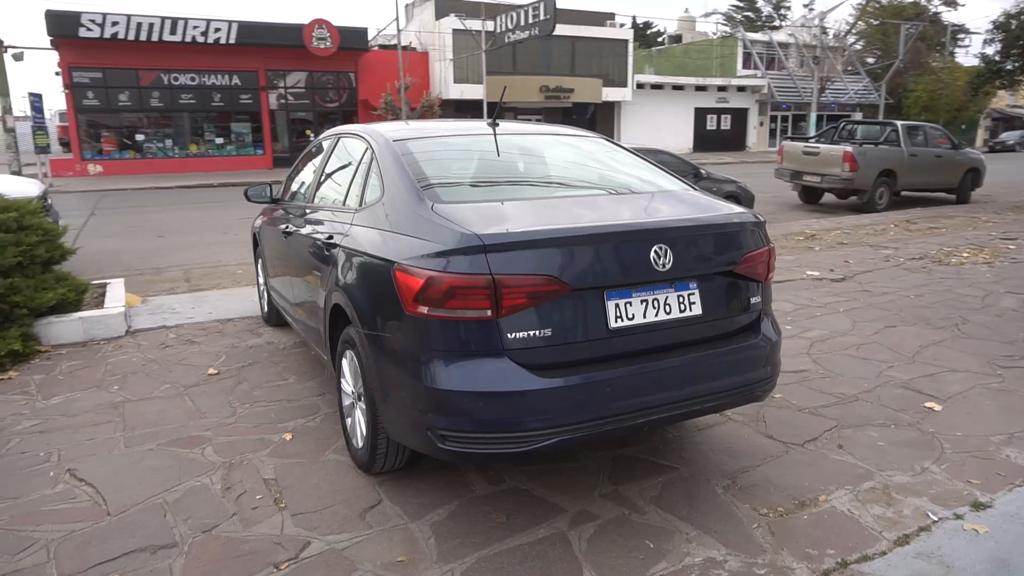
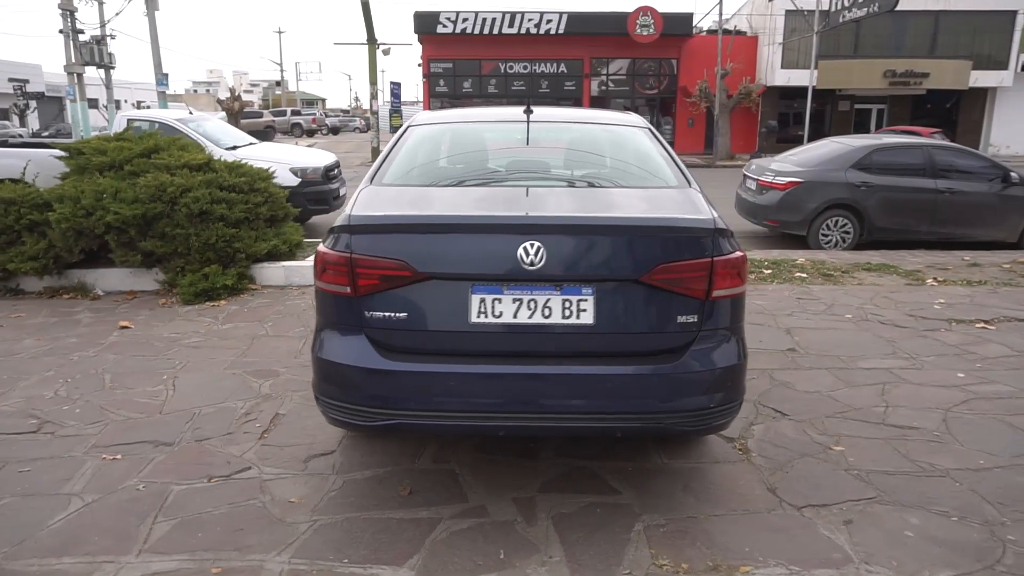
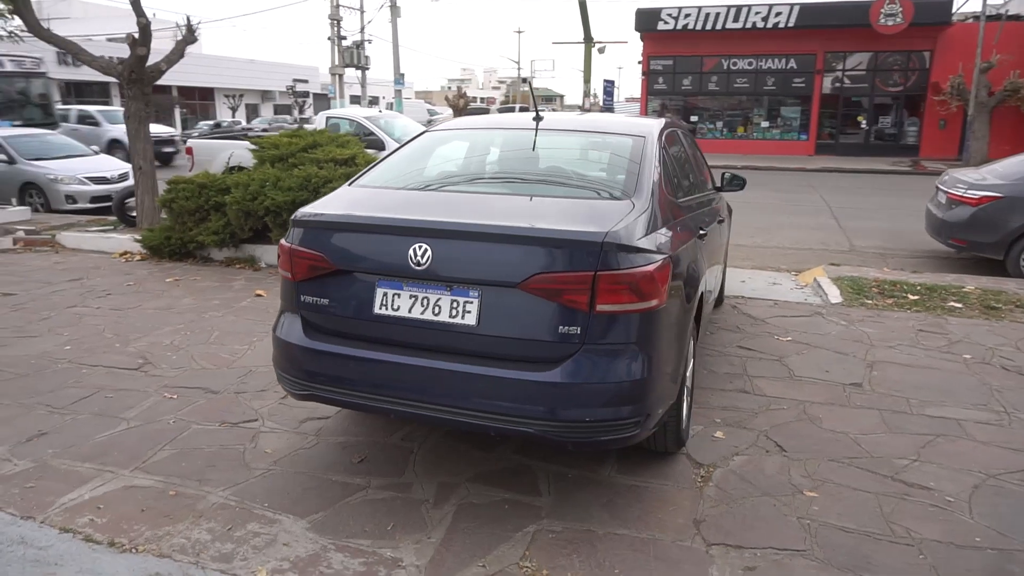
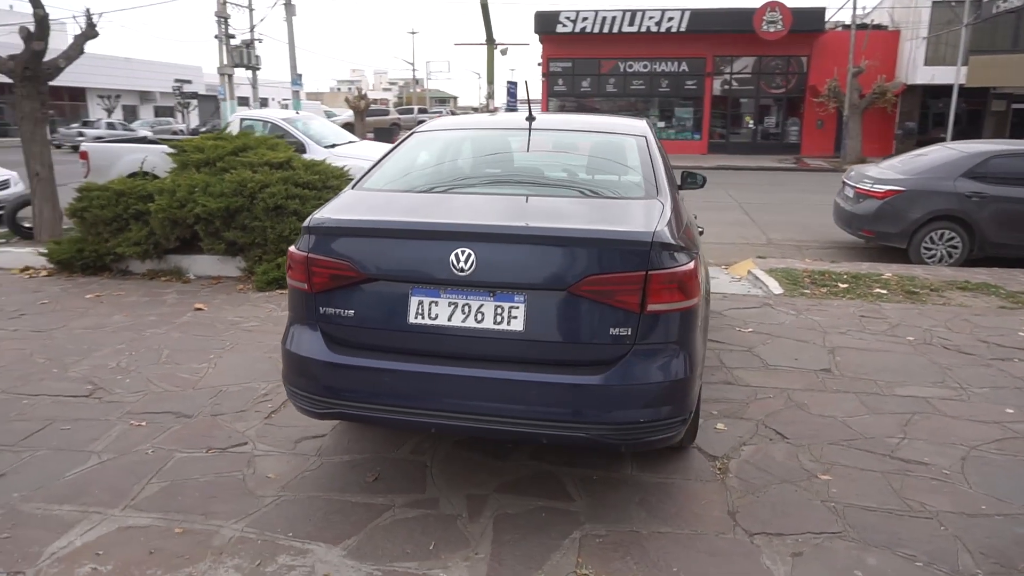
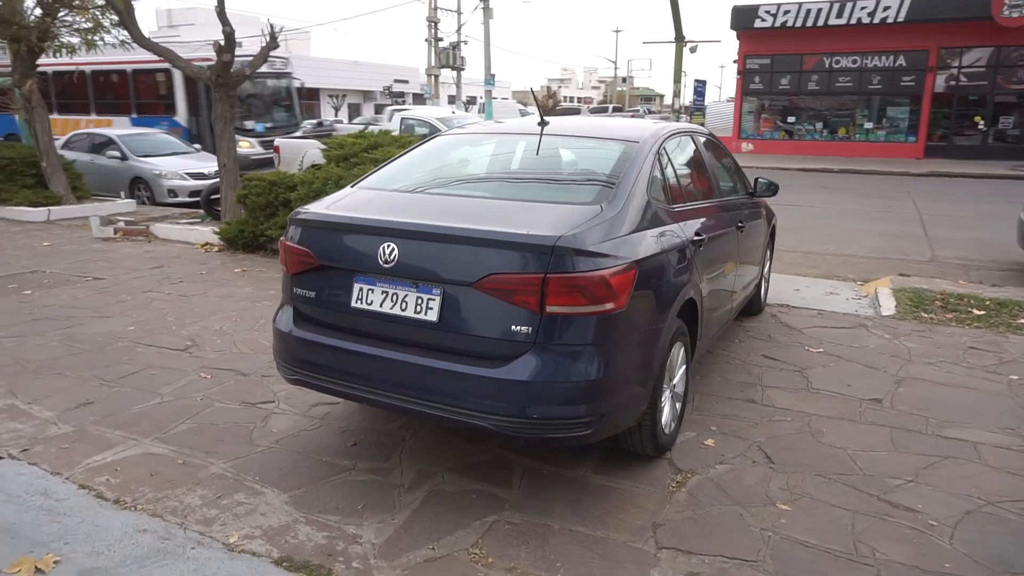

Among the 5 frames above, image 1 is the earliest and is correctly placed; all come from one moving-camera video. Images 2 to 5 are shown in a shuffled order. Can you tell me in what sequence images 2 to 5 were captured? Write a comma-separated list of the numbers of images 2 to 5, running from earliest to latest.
2, 4, 3, 5
